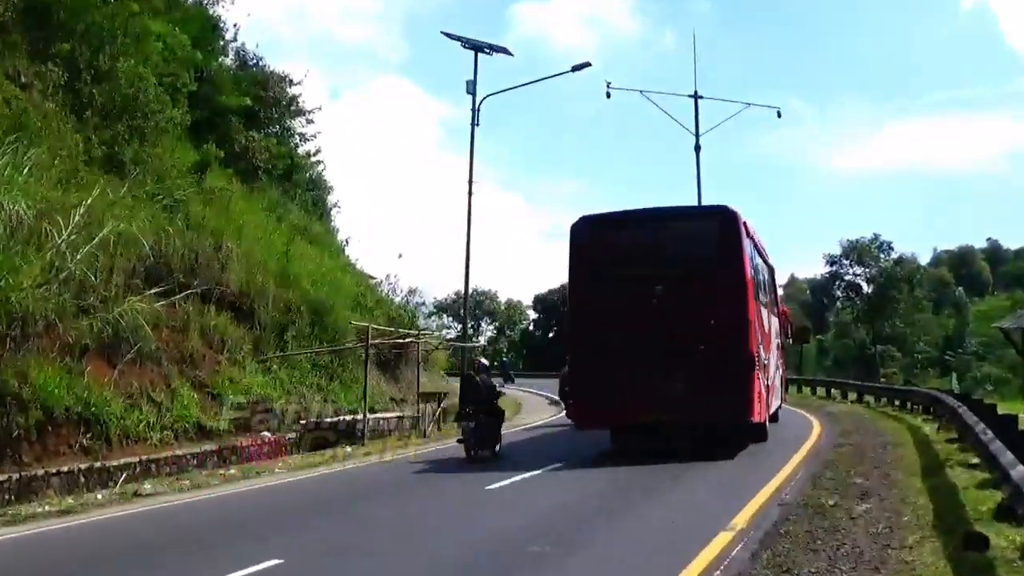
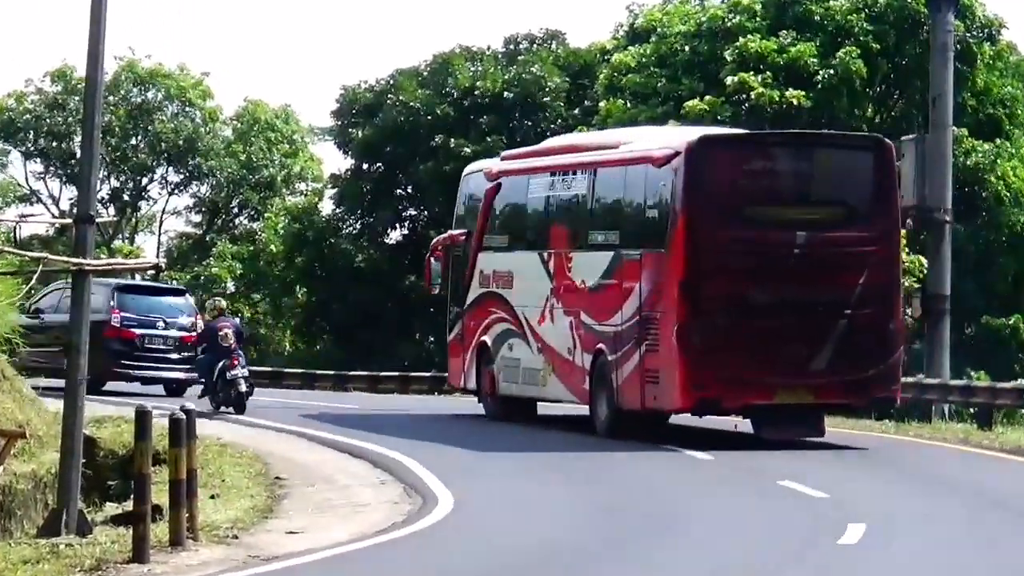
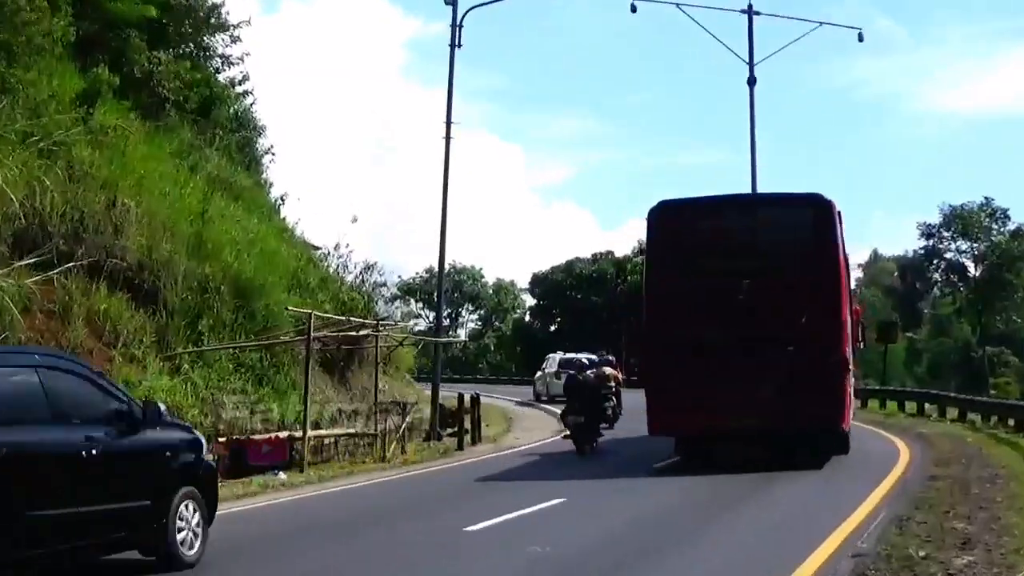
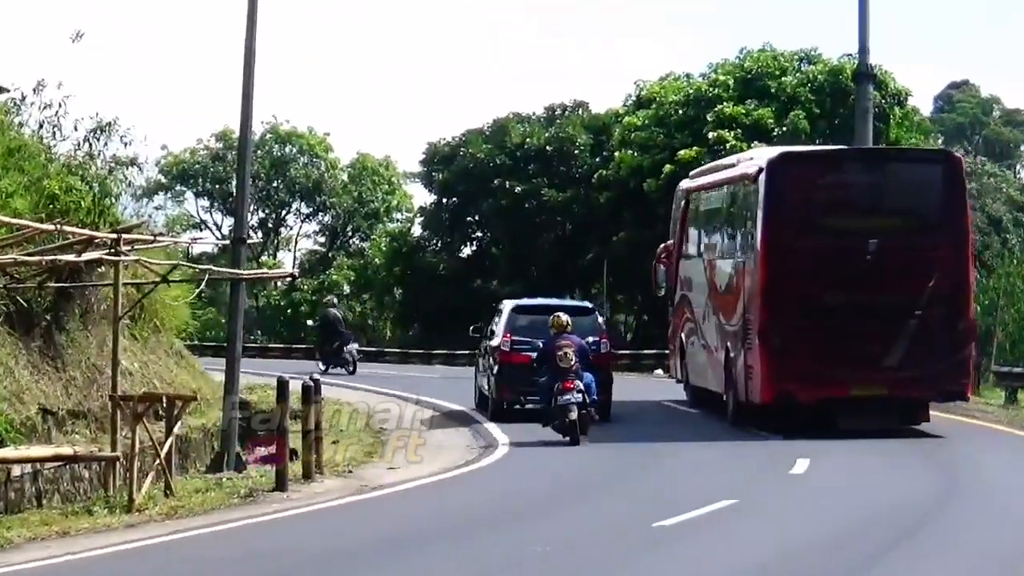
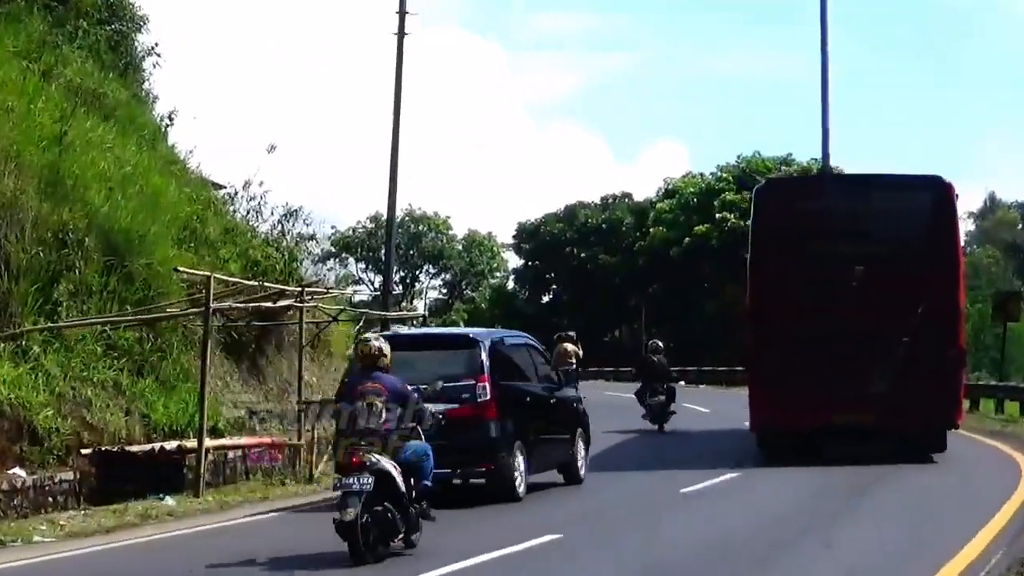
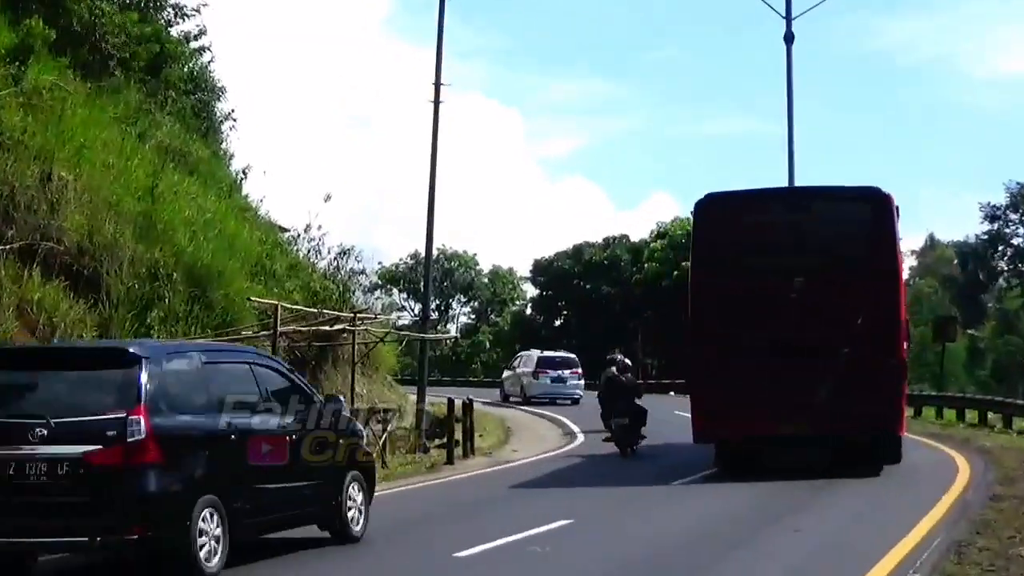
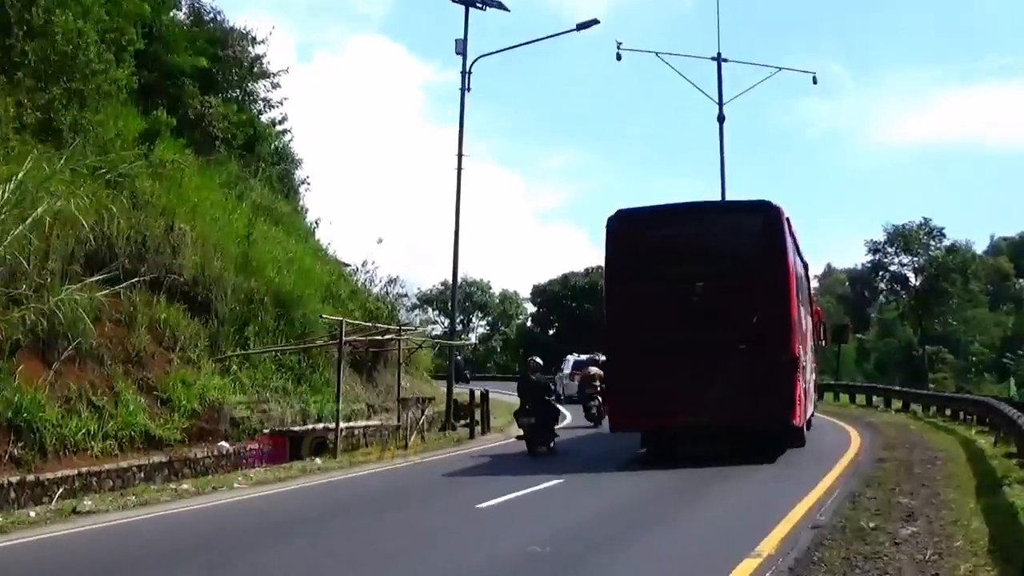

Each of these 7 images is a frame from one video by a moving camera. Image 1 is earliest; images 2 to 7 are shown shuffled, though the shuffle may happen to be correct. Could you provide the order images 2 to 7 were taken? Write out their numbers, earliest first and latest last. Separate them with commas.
7, 3, 6, 5, 4, 2
